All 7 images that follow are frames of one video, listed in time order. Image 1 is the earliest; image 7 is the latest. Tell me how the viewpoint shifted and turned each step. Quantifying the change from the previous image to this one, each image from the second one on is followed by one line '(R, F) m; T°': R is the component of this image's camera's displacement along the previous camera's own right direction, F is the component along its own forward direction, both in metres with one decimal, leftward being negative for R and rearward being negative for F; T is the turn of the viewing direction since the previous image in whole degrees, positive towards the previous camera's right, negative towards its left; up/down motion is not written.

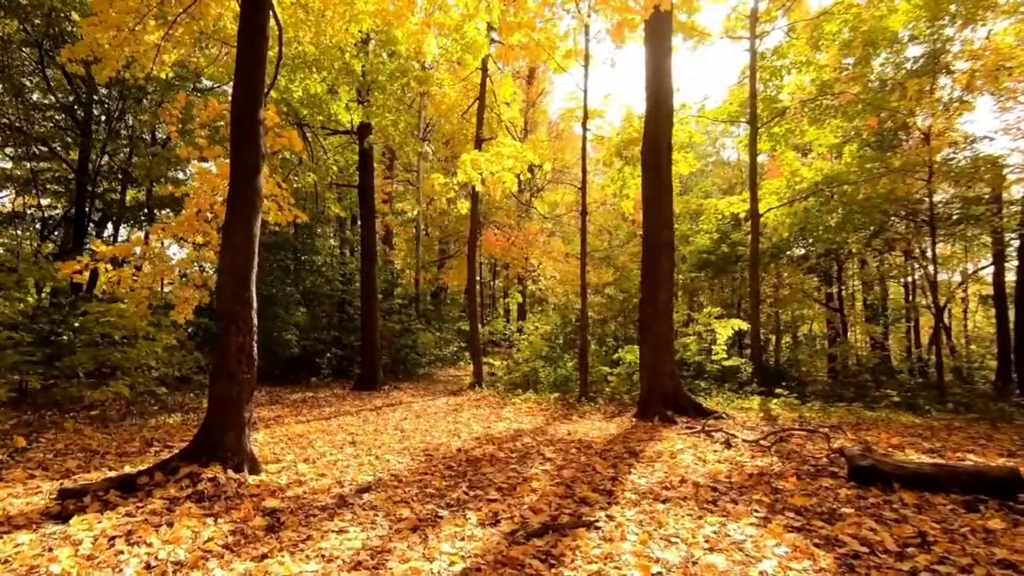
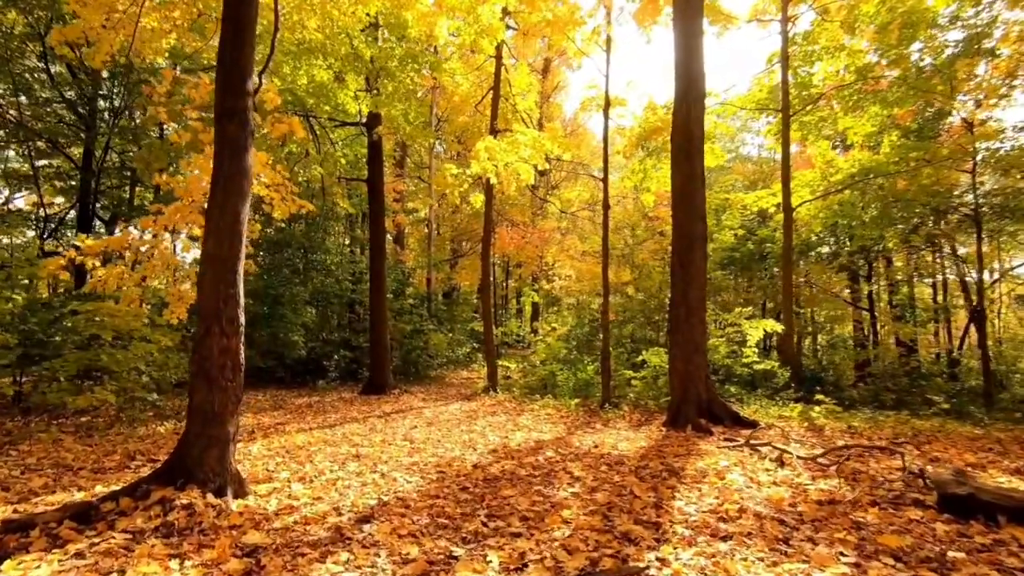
(-0.1, +0.7) m; -1°
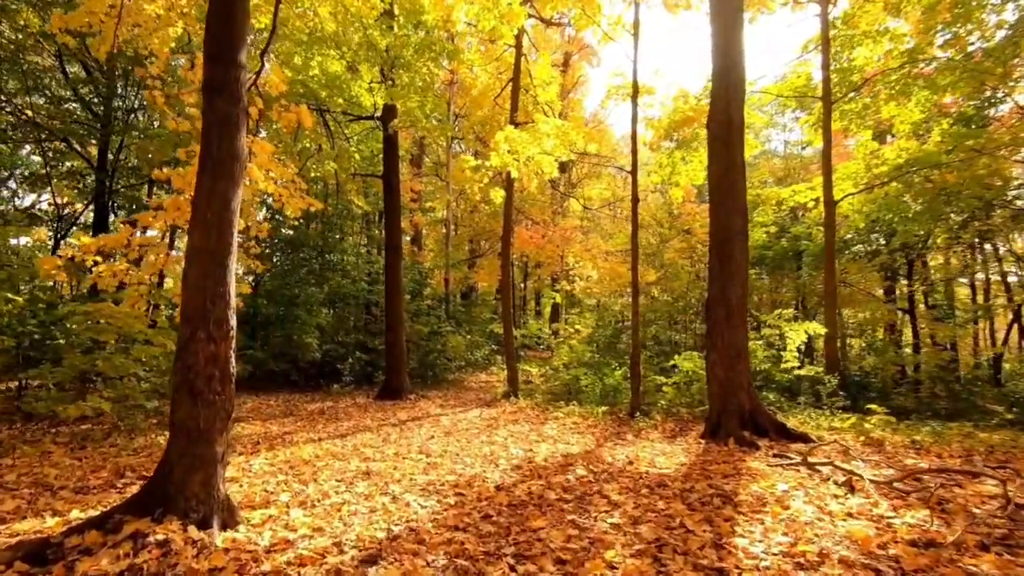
(-0.1, +0.6) m; -2°
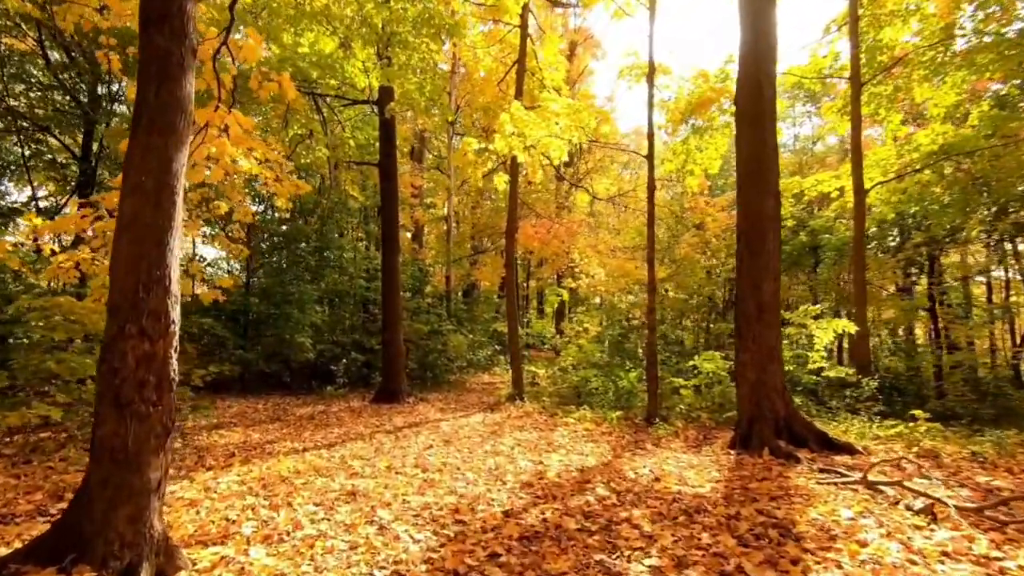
(-0.1, +0.8) m; 0°
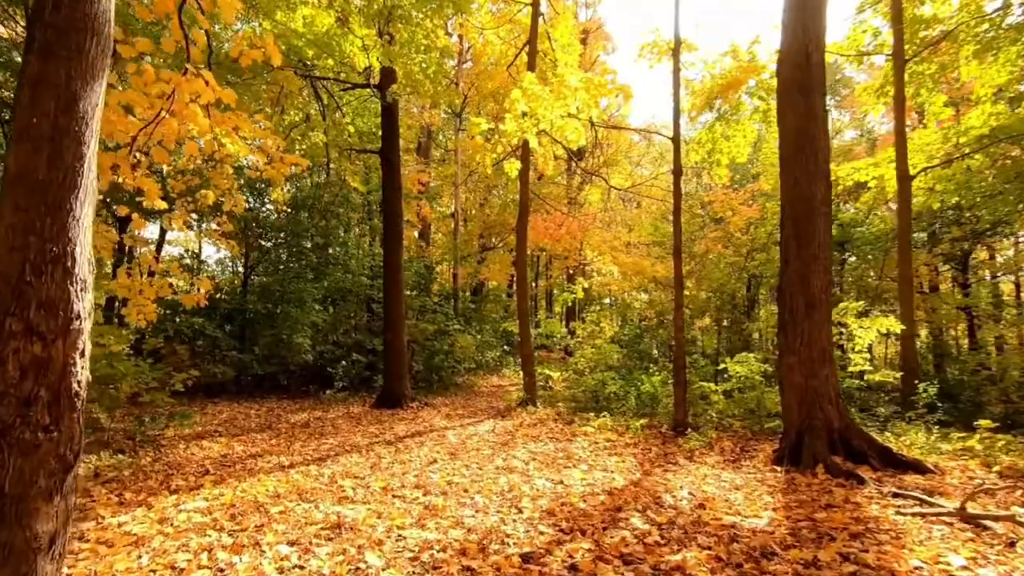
(-0.1, +0.8) m; -1°
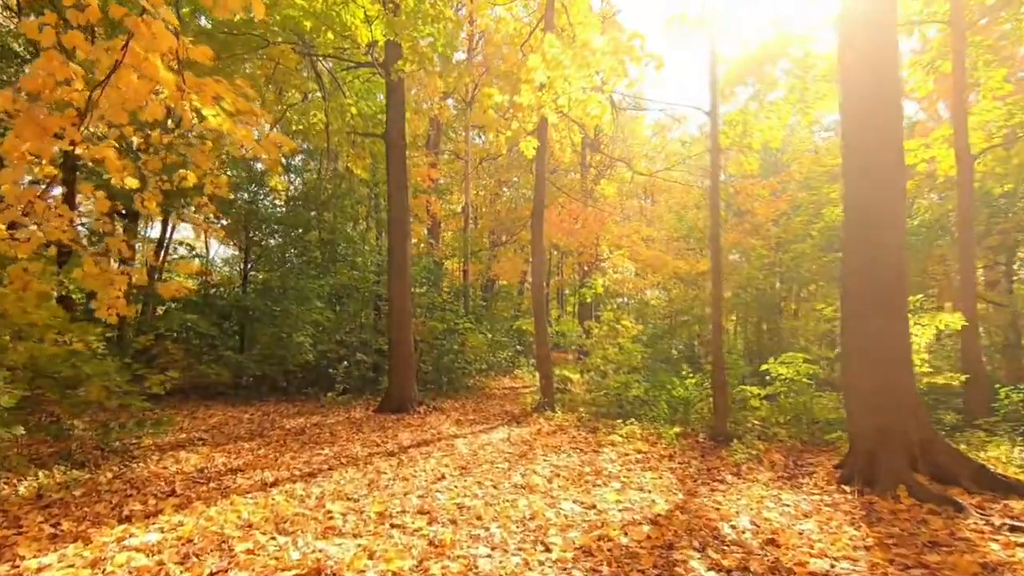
(-0.1, +0.8) m; -1°
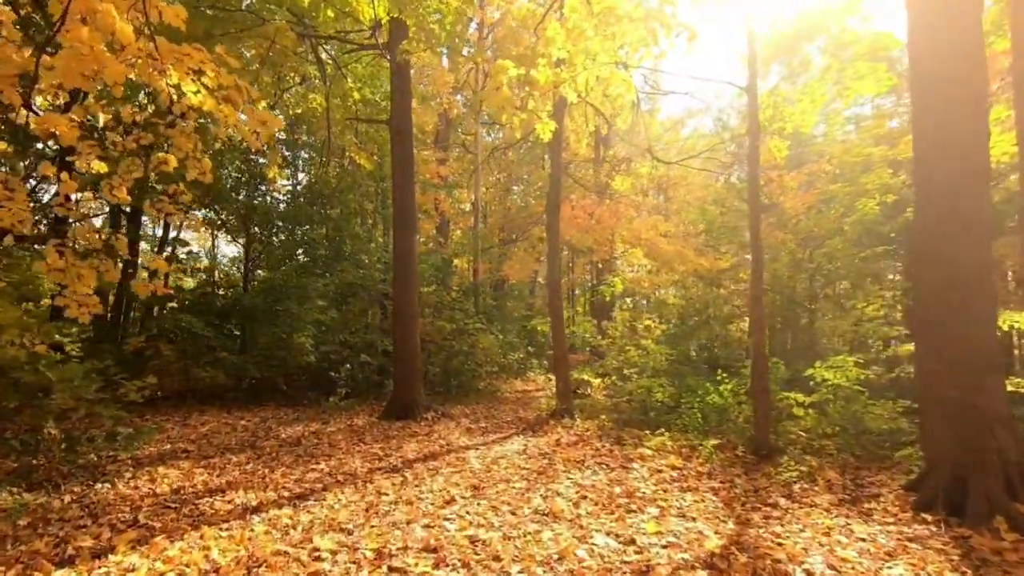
(-0.1, +0.7) m; -1°
